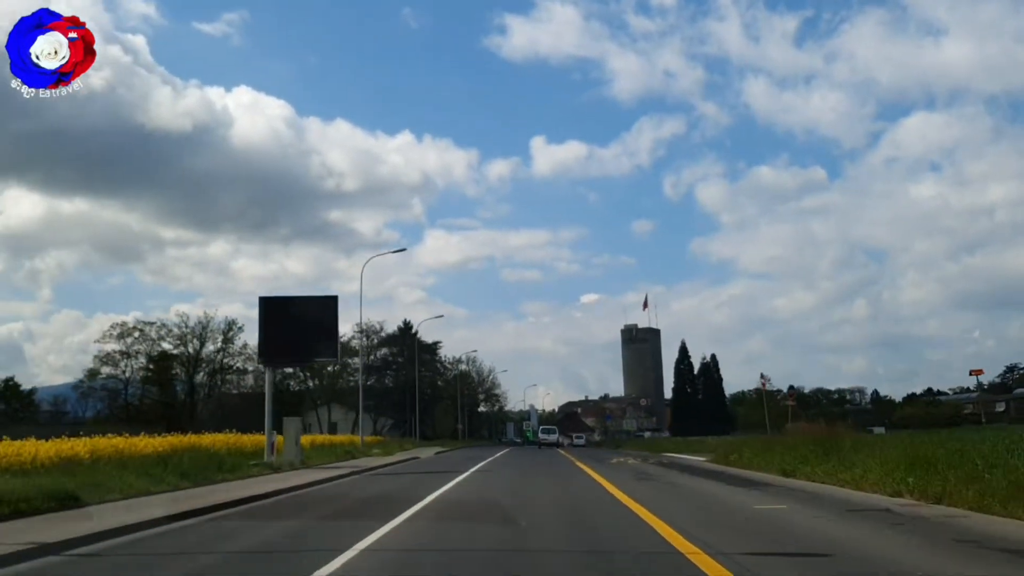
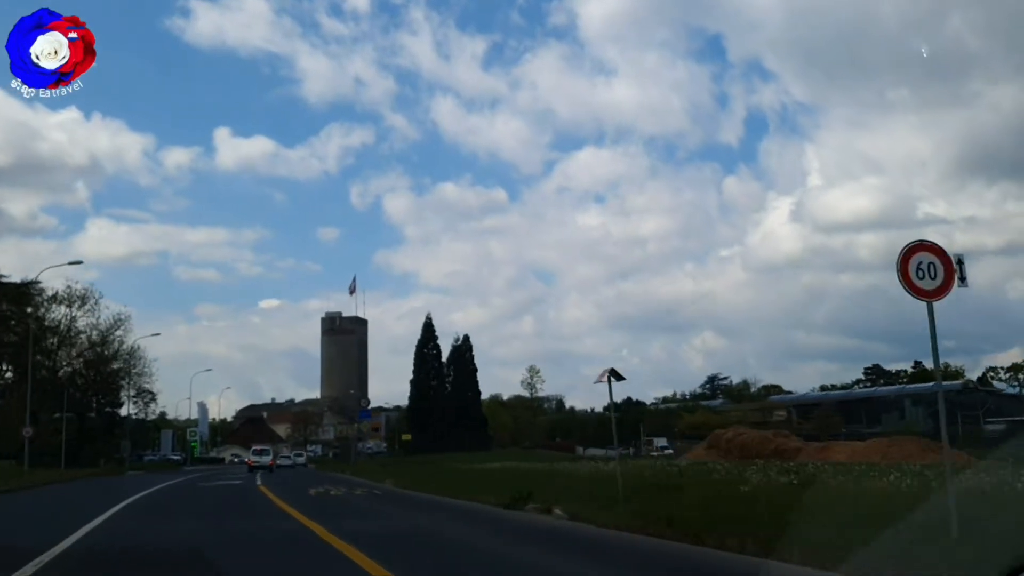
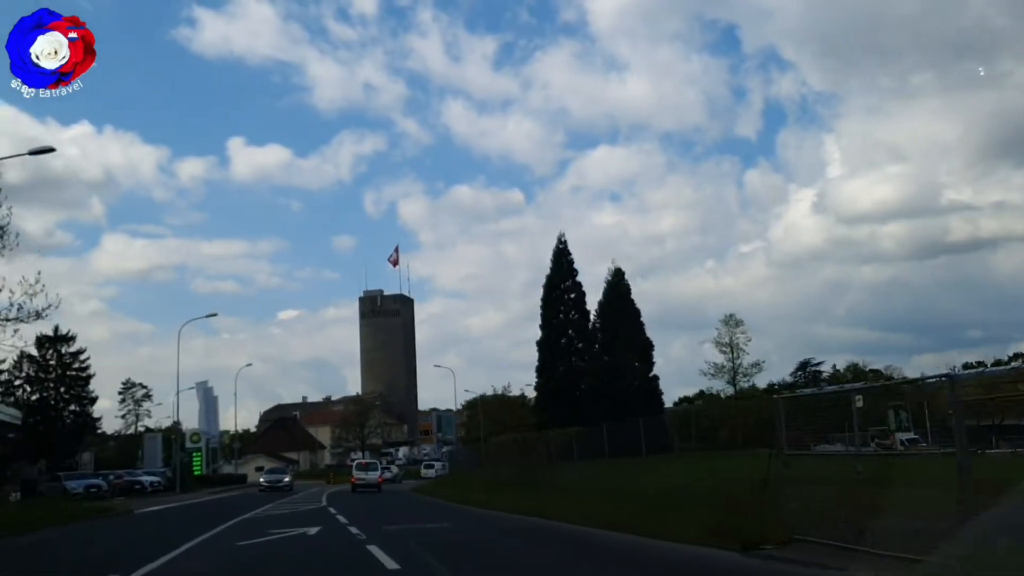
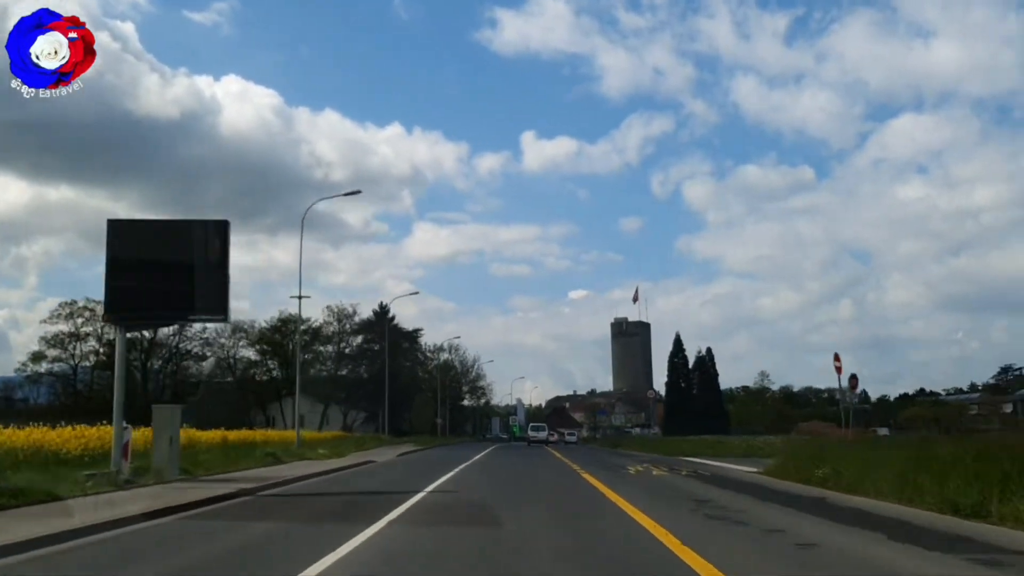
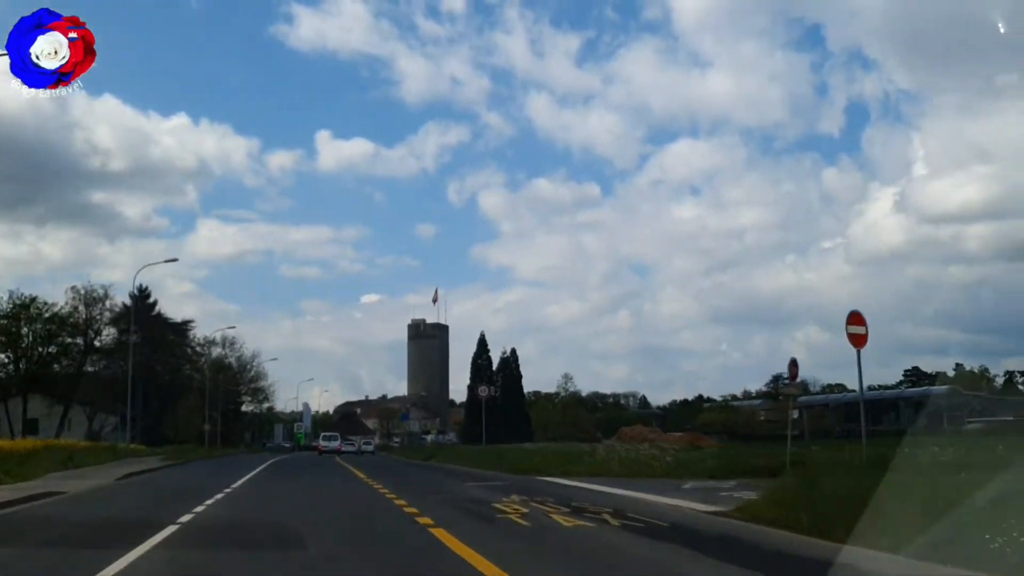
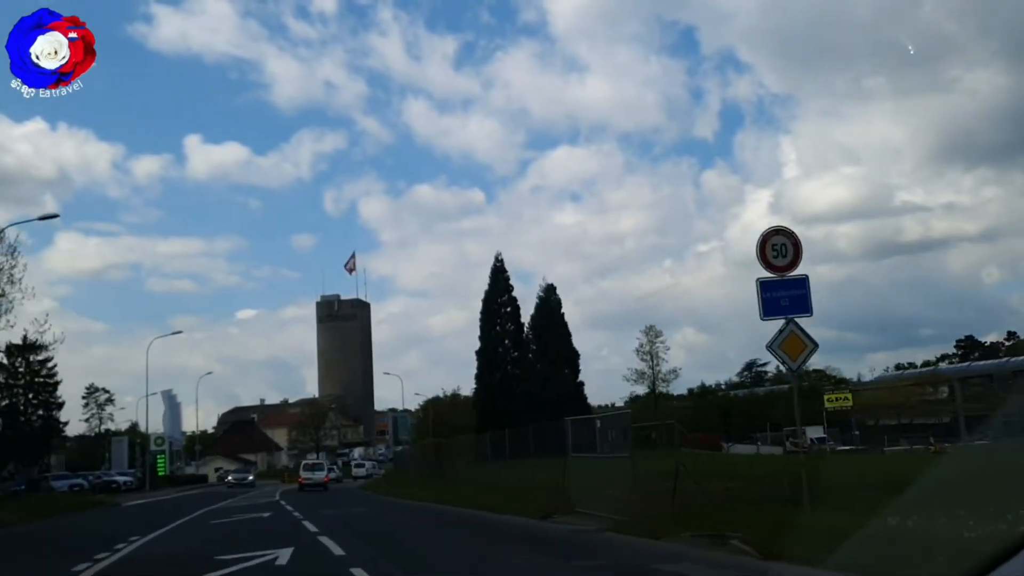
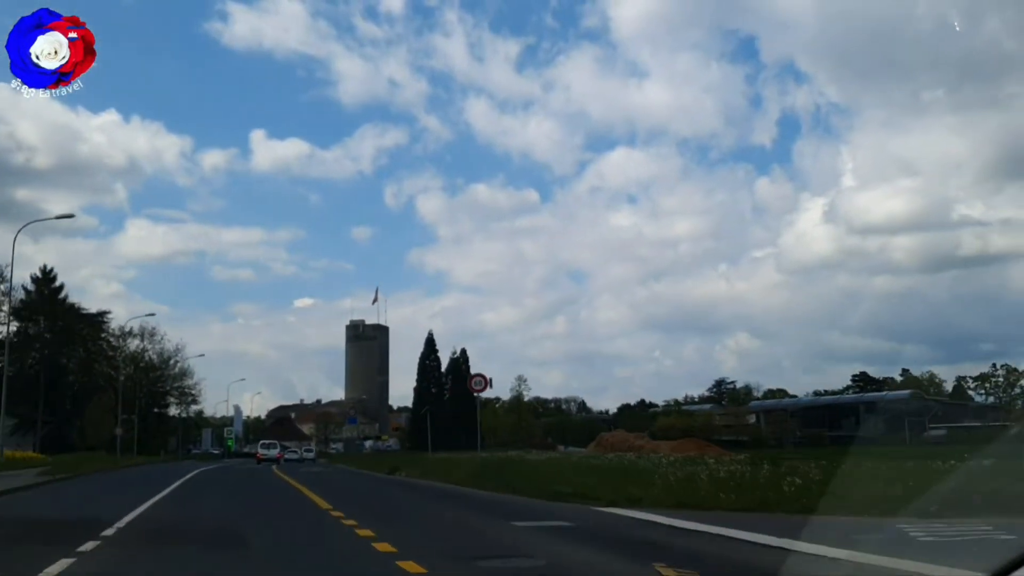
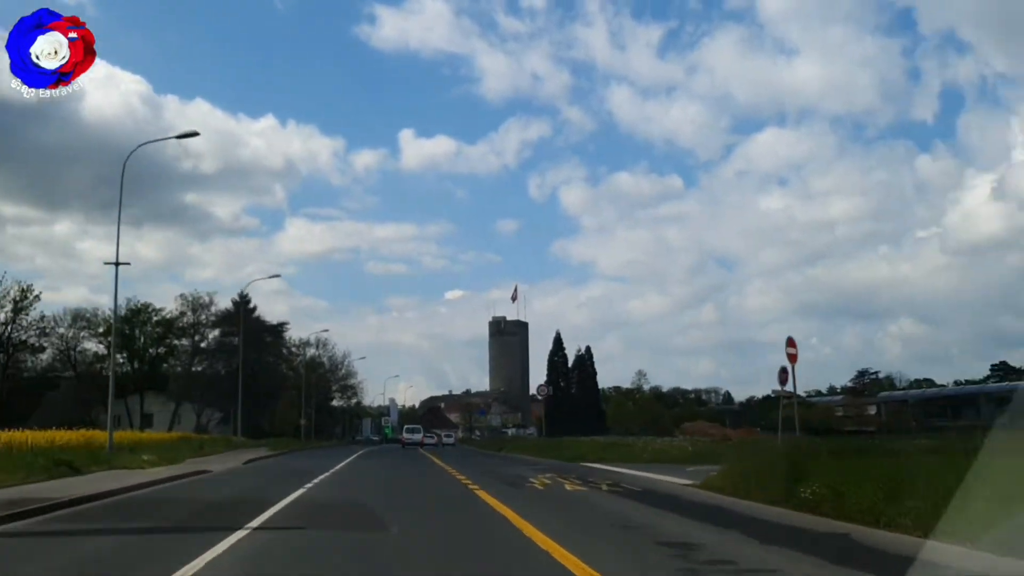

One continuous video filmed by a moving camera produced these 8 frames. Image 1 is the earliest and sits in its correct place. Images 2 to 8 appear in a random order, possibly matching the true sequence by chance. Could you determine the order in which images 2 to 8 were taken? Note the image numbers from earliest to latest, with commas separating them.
4, 8, 5, 7, 2, 6, 3
